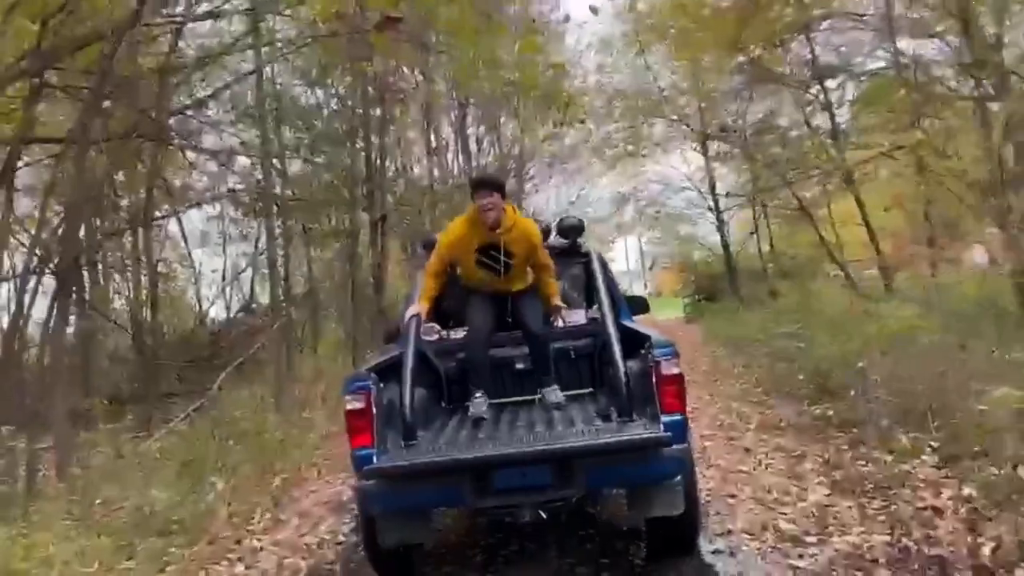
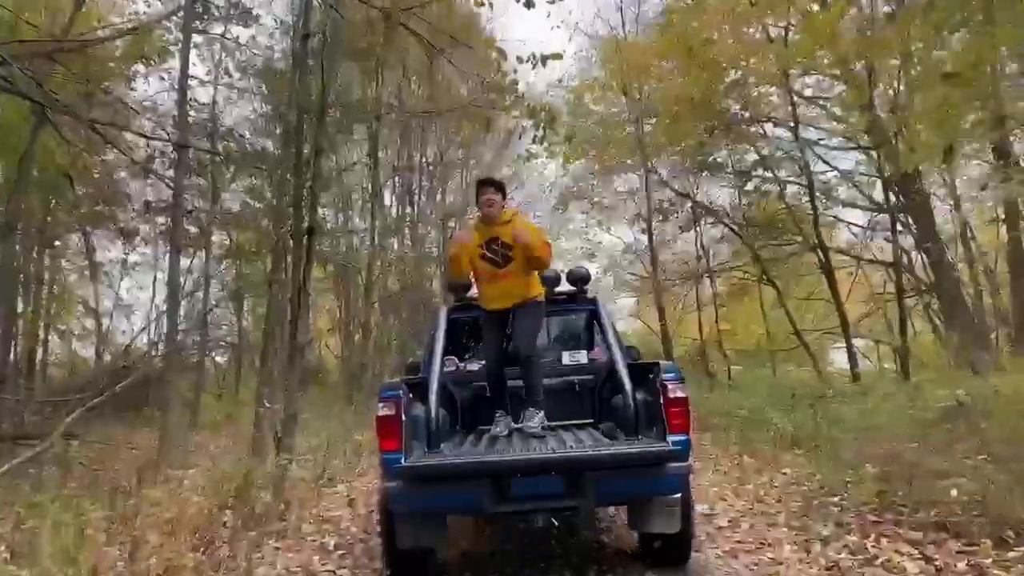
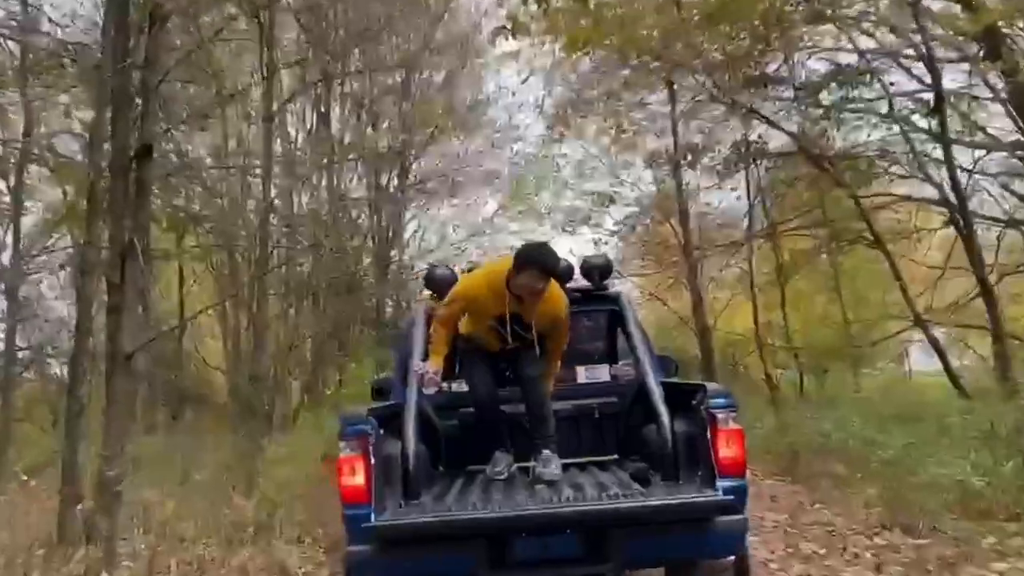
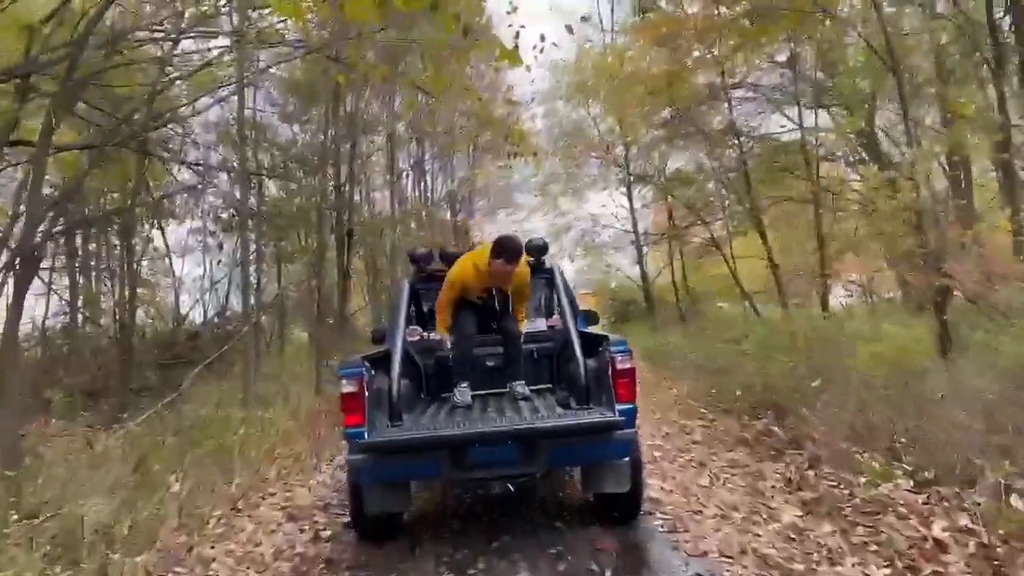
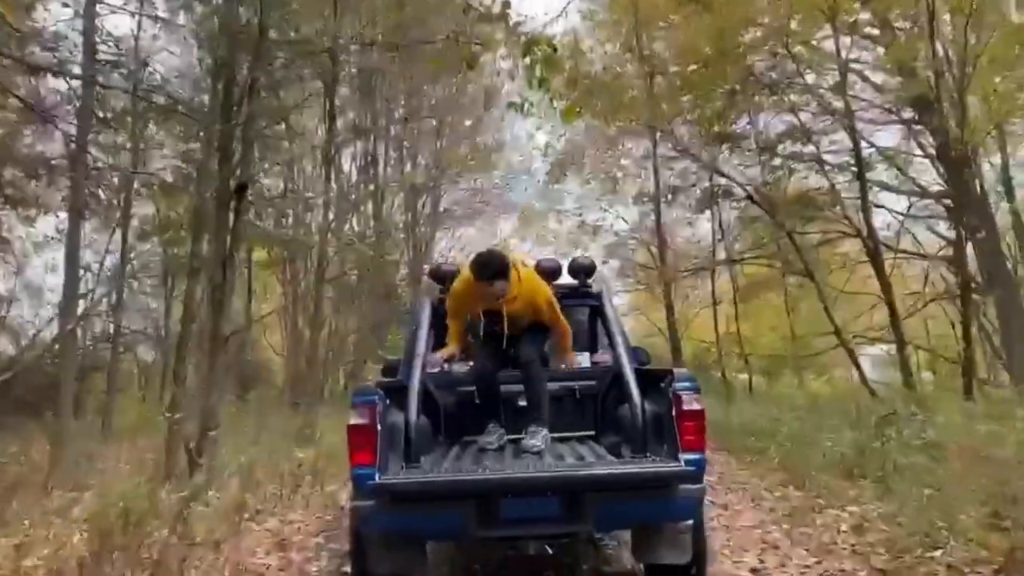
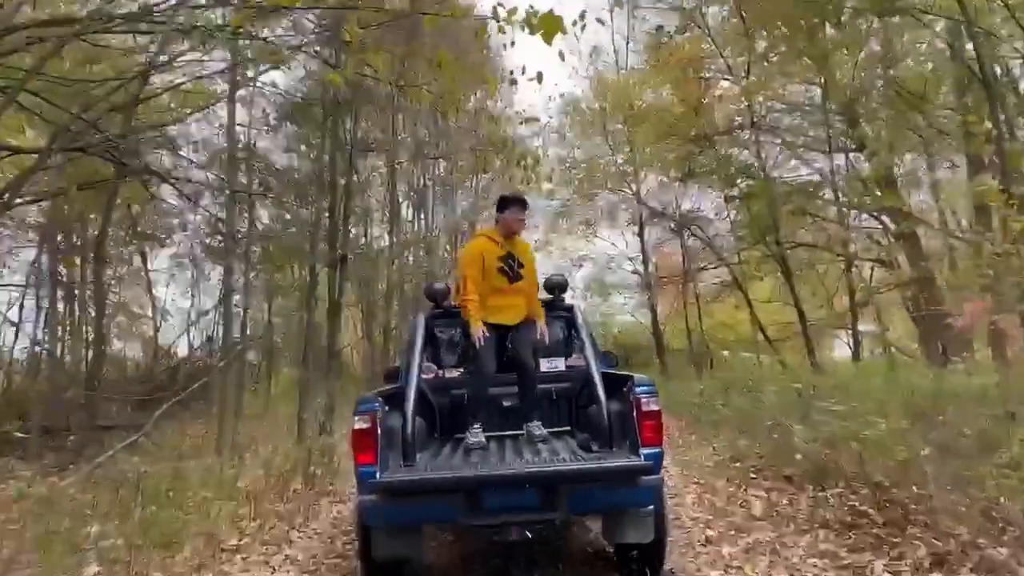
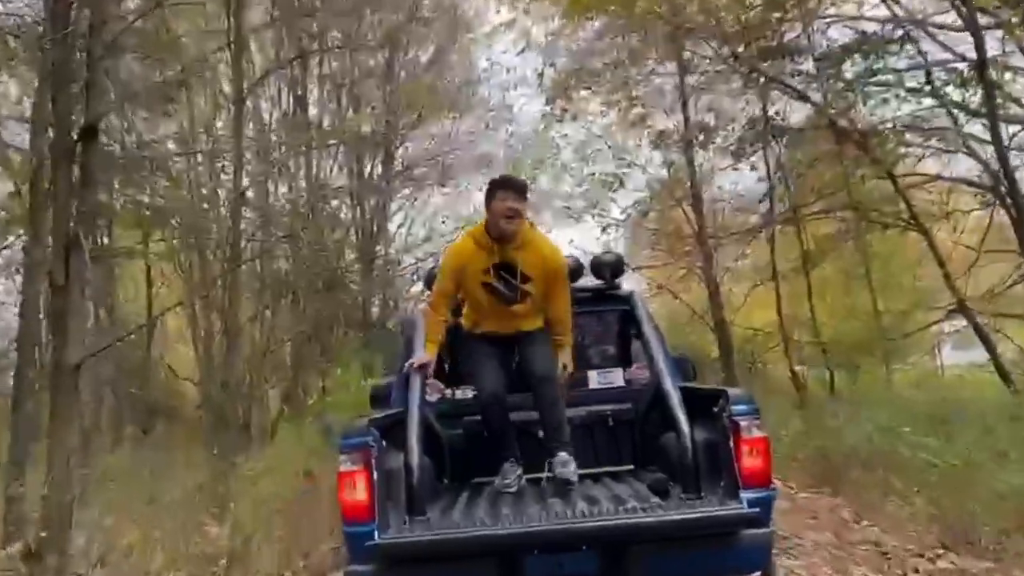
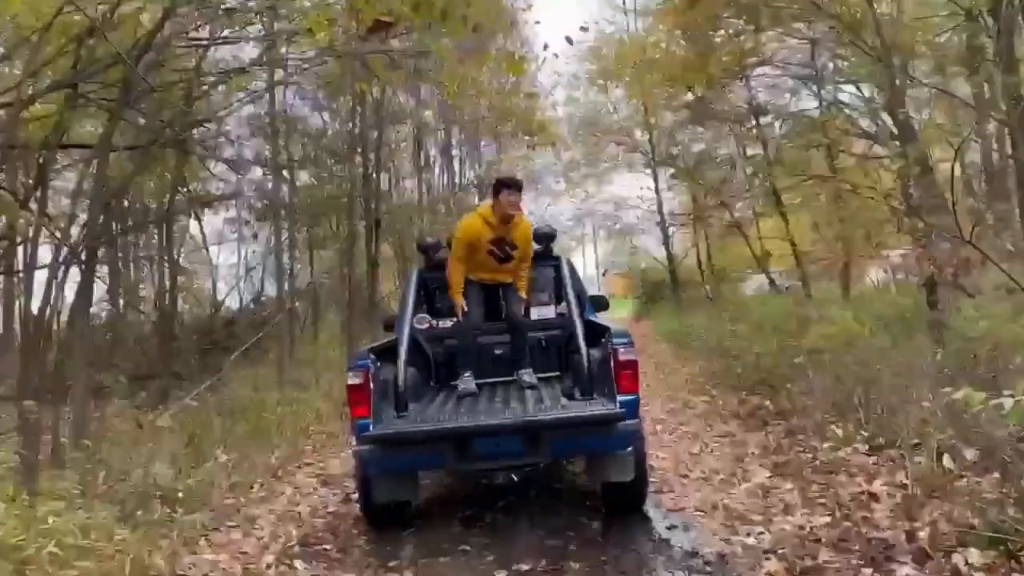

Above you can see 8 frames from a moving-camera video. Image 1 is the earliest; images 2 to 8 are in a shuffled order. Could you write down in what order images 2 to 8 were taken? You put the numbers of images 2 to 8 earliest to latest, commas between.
8, 4, 6, 2, 5, 3, 7
